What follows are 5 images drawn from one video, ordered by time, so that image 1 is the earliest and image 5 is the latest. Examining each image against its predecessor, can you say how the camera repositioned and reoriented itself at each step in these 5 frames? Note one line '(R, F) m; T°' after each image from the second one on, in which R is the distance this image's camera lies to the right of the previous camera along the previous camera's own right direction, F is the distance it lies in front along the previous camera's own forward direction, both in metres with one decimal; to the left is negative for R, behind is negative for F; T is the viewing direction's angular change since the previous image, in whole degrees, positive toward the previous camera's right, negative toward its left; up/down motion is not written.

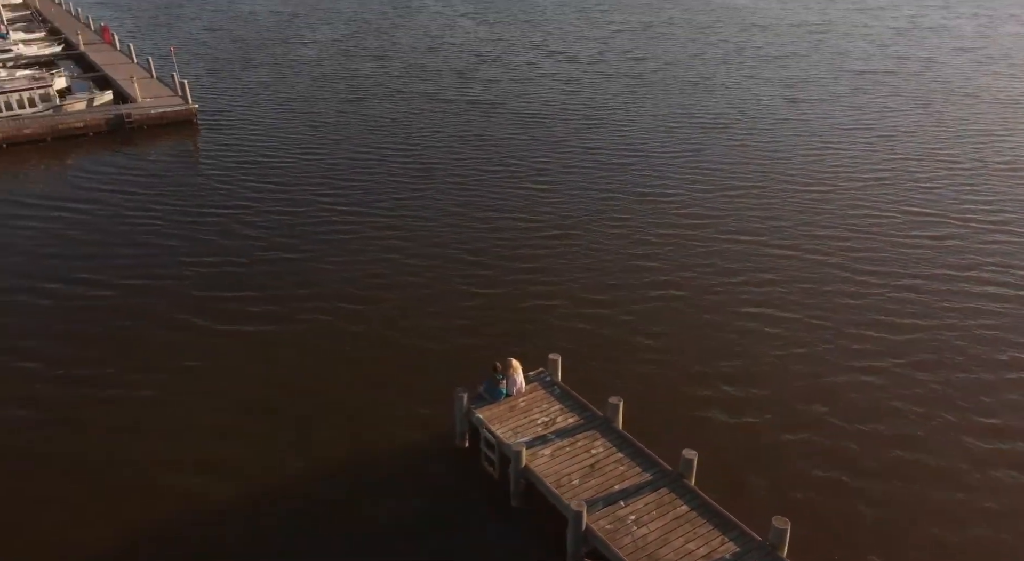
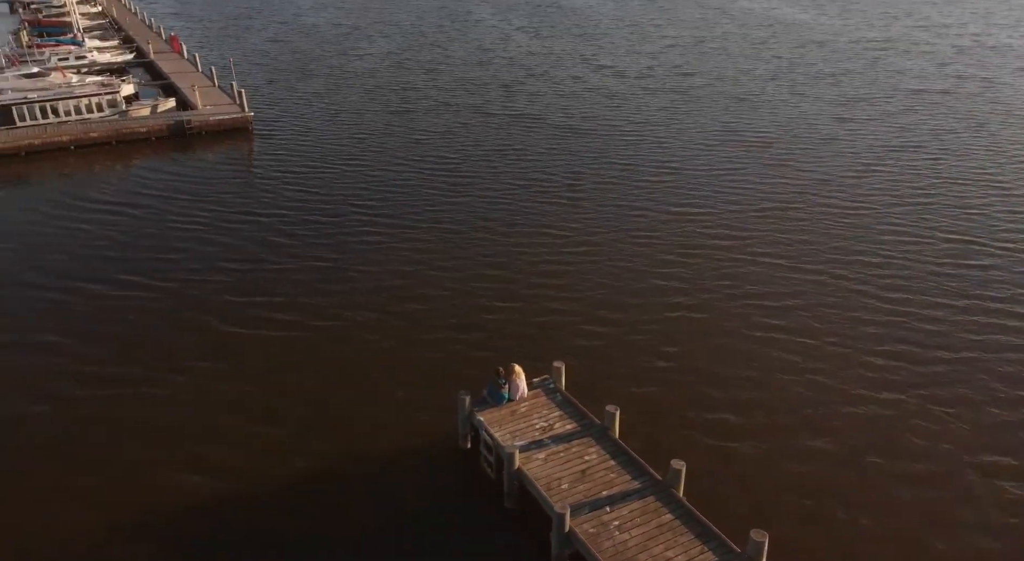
(+1.6, -0.8) m; -4°
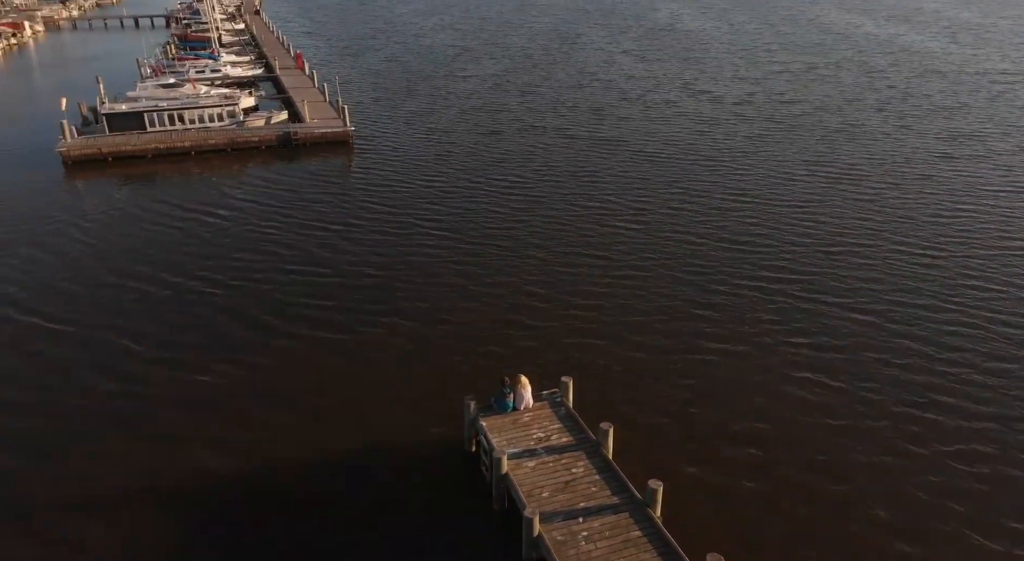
(+3.4, -1.1) m; -9°
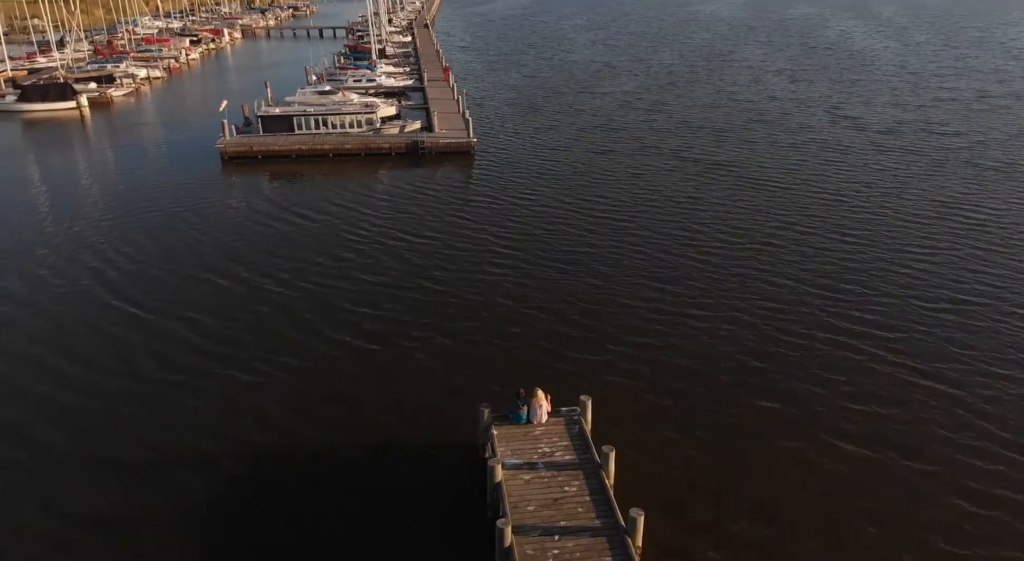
(+4.4, -0.2) m; -12°
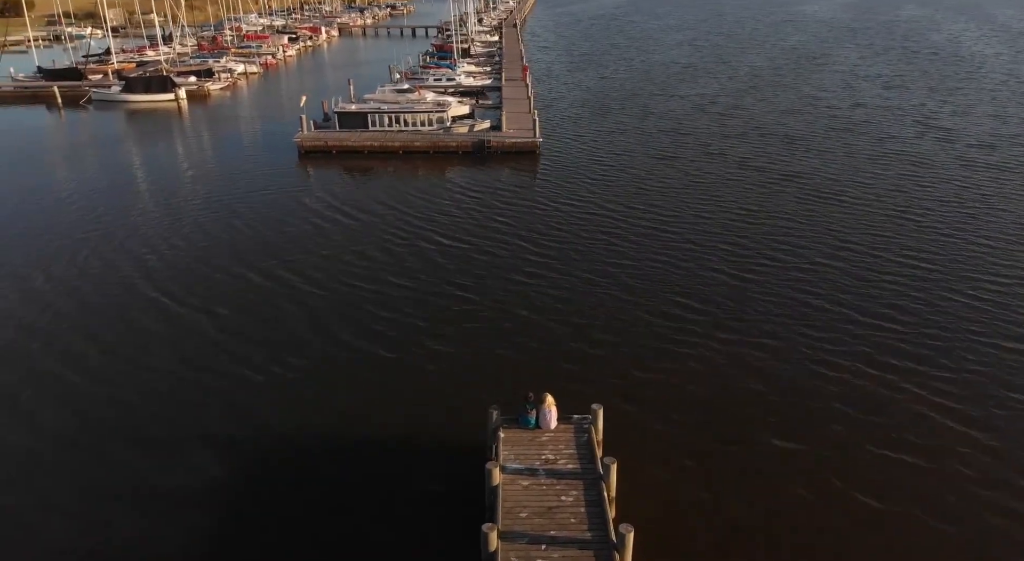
(+2.4, +0.3) m; -6°
